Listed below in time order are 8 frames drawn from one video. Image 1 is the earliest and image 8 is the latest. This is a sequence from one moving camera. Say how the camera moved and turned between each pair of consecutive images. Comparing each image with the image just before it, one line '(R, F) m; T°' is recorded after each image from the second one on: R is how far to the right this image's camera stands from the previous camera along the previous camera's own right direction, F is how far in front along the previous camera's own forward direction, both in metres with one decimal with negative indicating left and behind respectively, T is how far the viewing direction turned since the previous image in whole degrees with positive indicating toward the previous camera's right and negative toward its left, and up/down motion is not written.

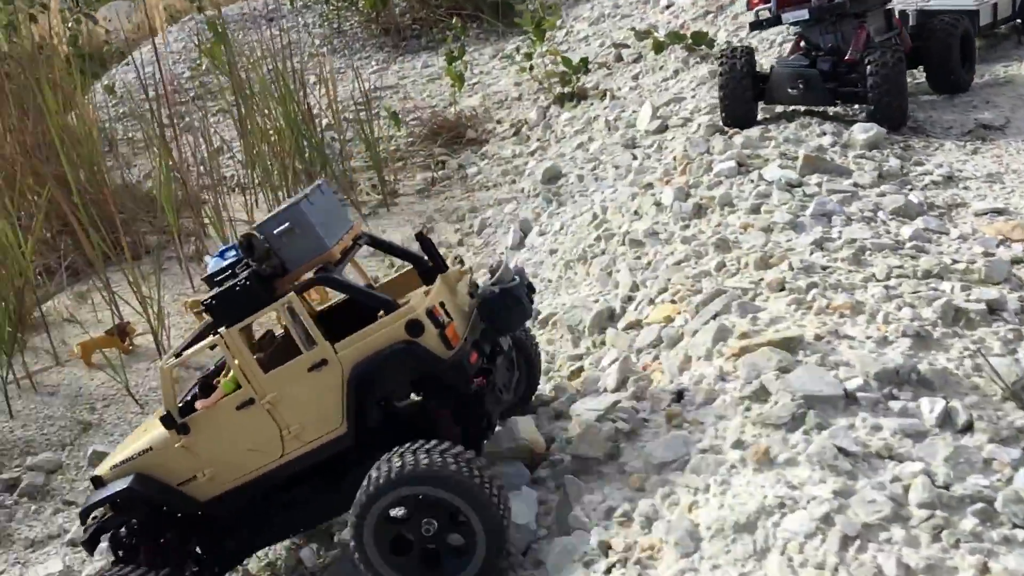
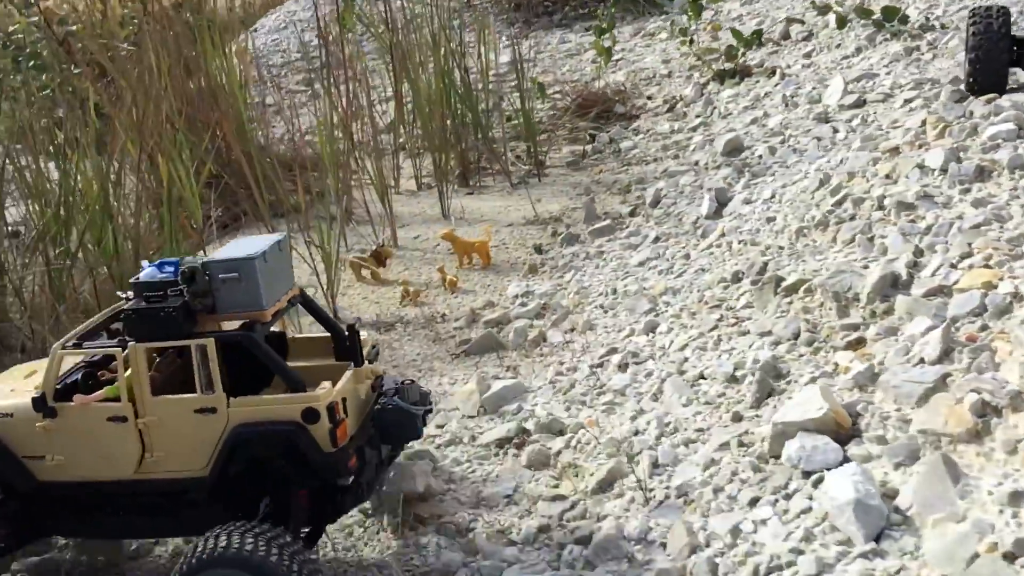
(-0.6, +0.3) m; -5°
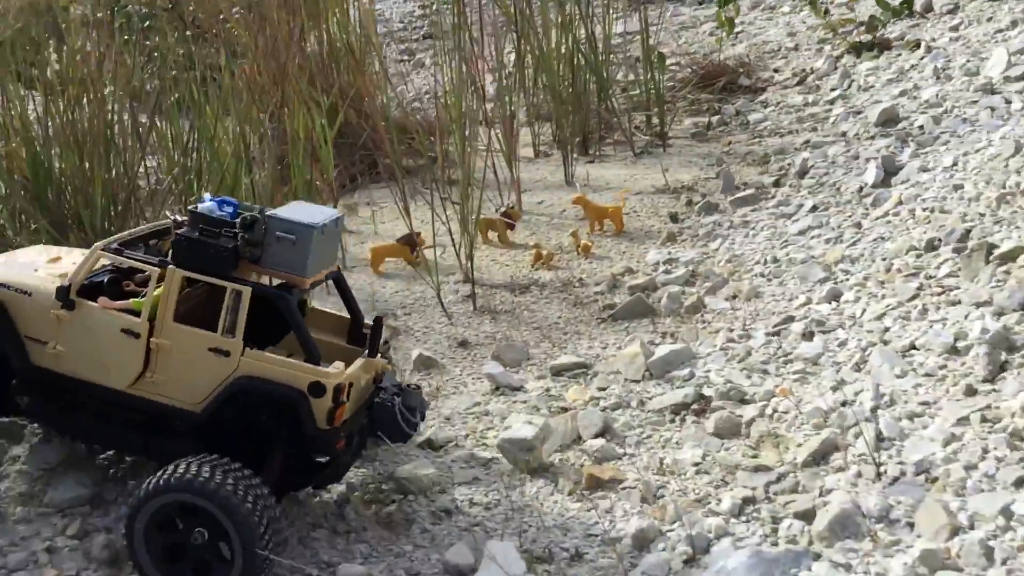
(-0.3, +0.2) m; -4°
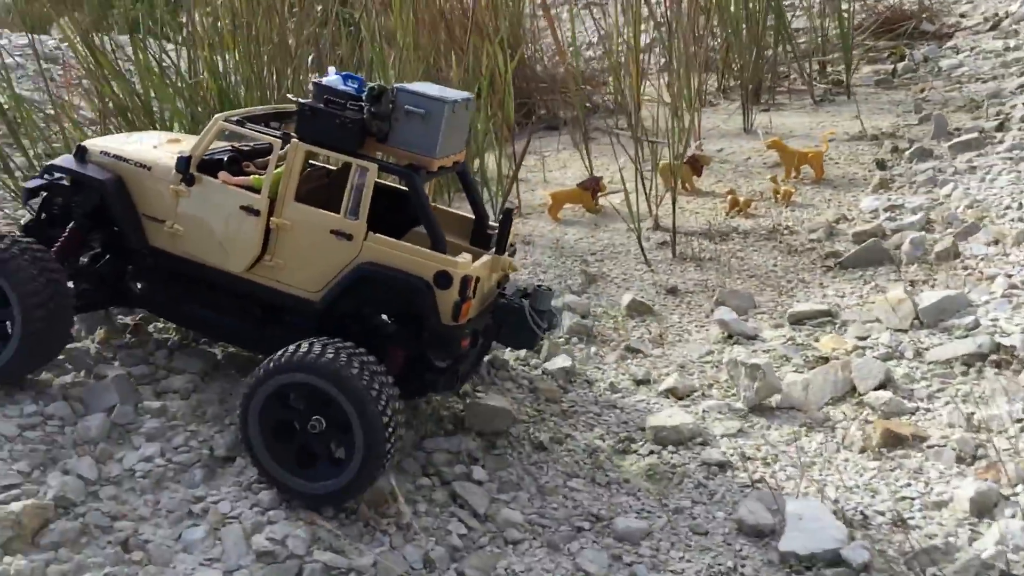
(-0.5, +0.3) m; -6°
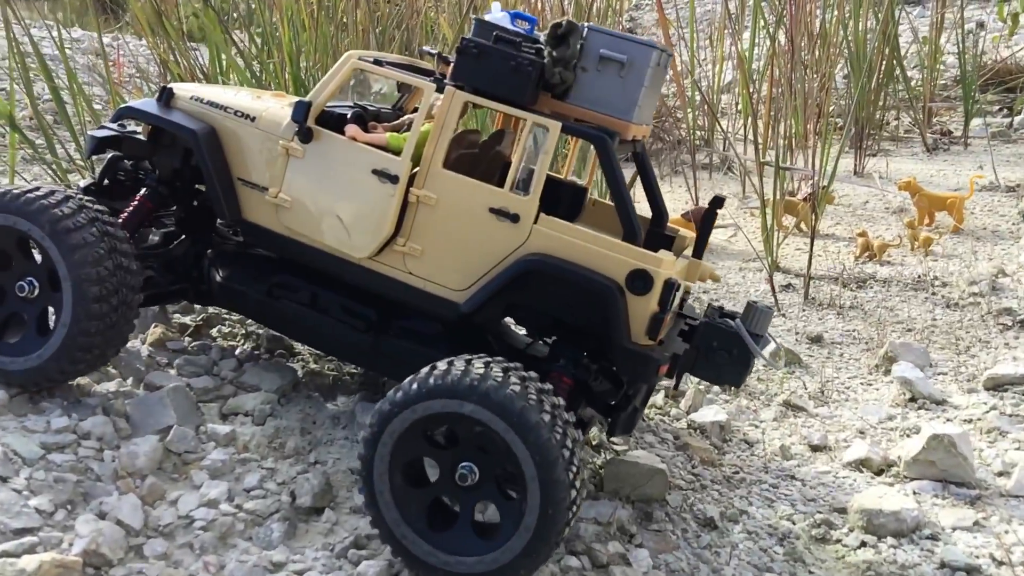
(-0.3, +0.6) m; -1°
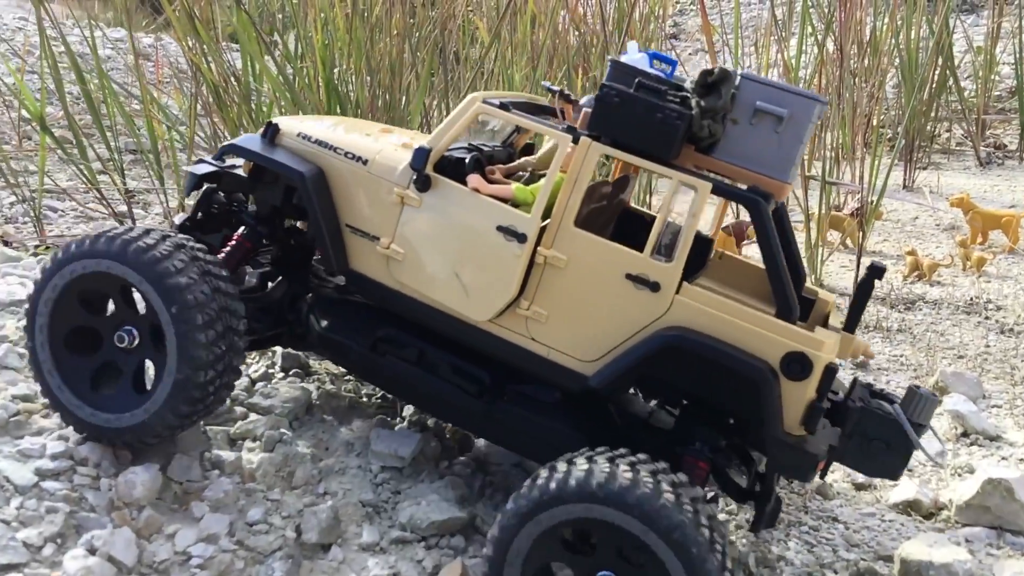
(0.0, +0.1) m; -2°
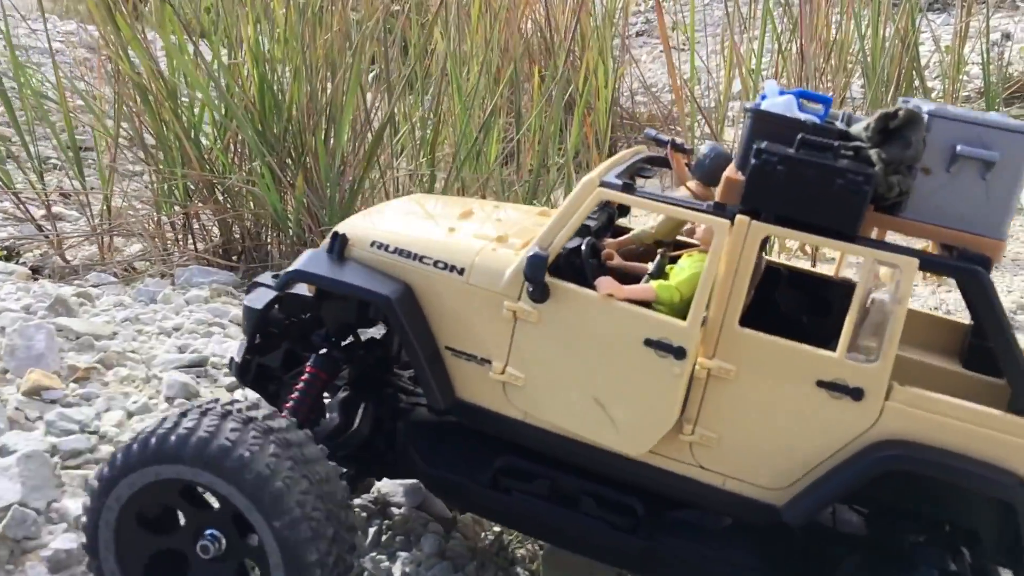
(+0.1, +0.2) m; +1°
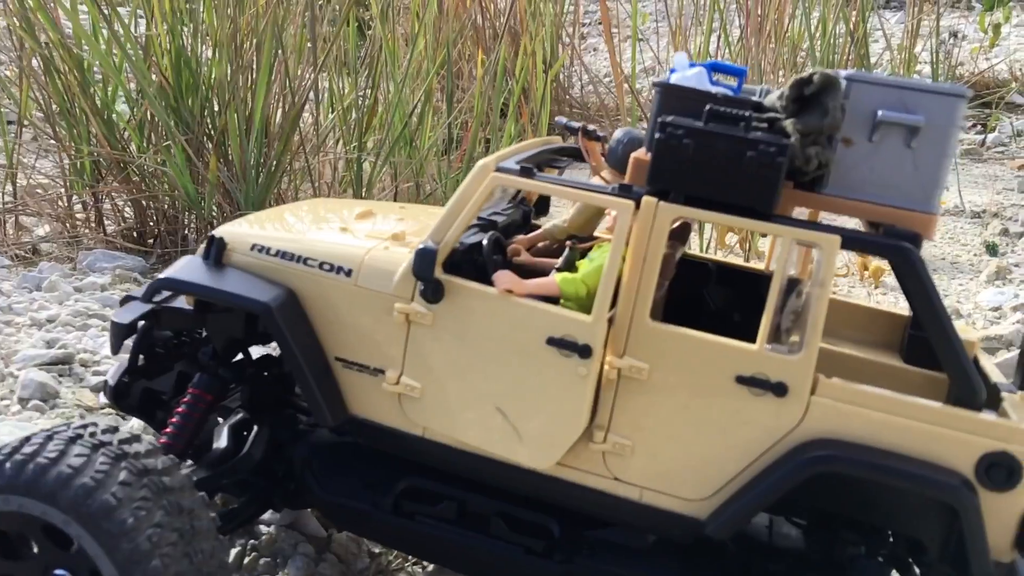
(+0.1, +0.1) m; +2°
